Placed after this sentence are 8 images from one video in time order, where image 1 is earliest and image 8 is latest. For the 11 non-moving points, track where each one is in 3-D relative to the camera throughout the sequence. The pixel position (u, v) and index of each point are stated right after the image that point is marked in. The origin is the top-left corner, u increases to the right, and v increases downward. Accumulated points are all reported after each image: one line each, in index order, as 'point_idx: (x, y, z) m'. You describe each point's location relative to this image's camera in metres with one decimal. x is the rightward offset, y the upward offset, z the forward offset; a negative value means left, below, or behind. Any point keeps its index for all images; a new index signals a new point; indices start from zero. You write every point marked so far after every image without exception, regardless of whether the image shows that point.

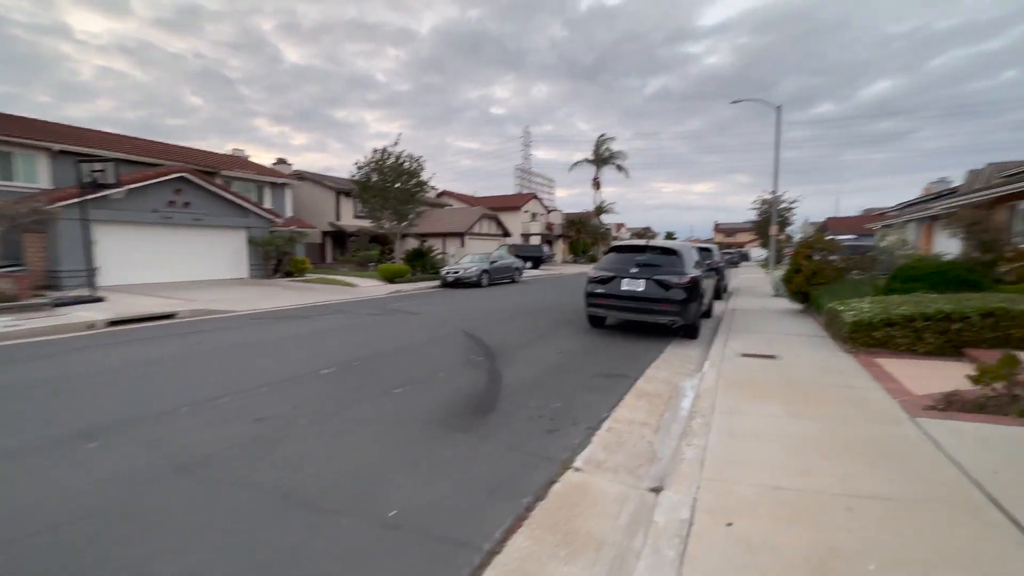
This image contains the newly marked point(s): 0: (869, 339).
0: (+6.0, -0.9, +7.5) m
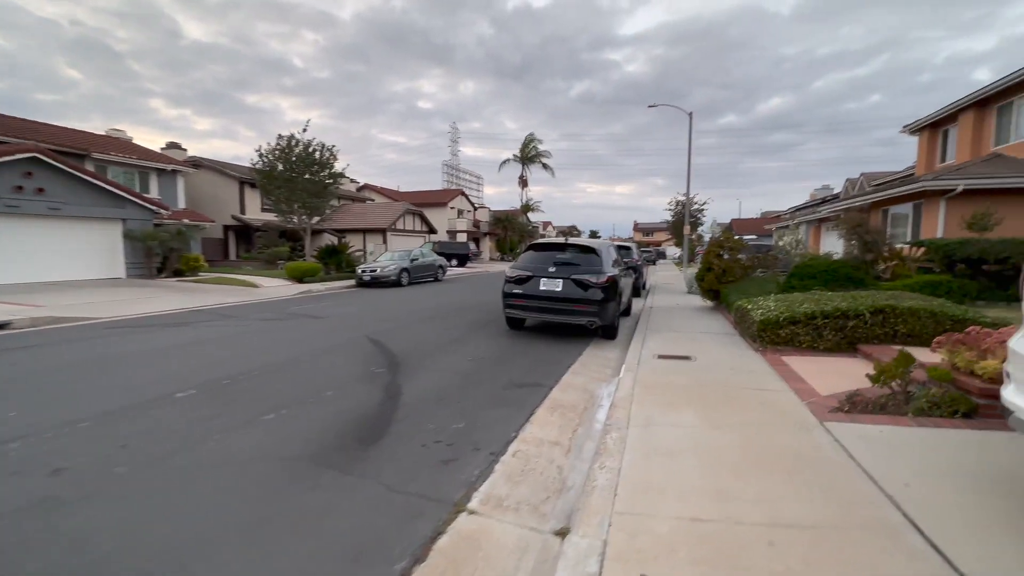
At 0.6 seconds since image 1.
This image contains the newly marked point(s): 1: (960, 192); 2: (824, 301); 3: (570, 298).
0: (+4.5, -0.8, +7.6) m
1: (+14.5, +3.1, +14.5) m
2: (+5.4, -0.2, +7.7) m
3: (+1.2, -0.2, +9.1) m
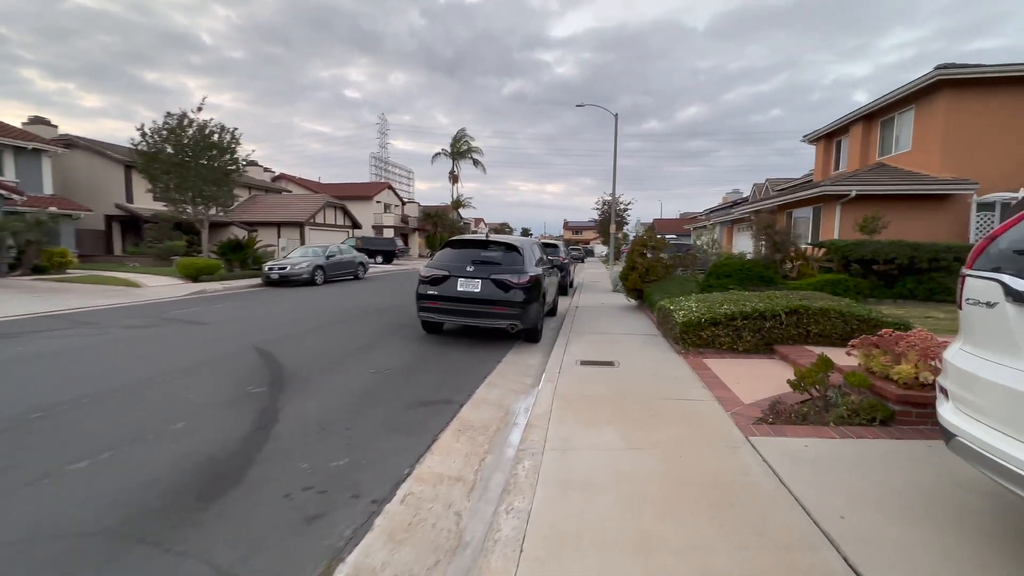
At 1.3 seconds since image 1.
0: (+3.1, -0.8, +7.4) m
1: (+11.9, +3.2, +15.7) m
2: (+3.9, -0.3, +7.6) m
3: (-0.4, -0.2, +8.3) m
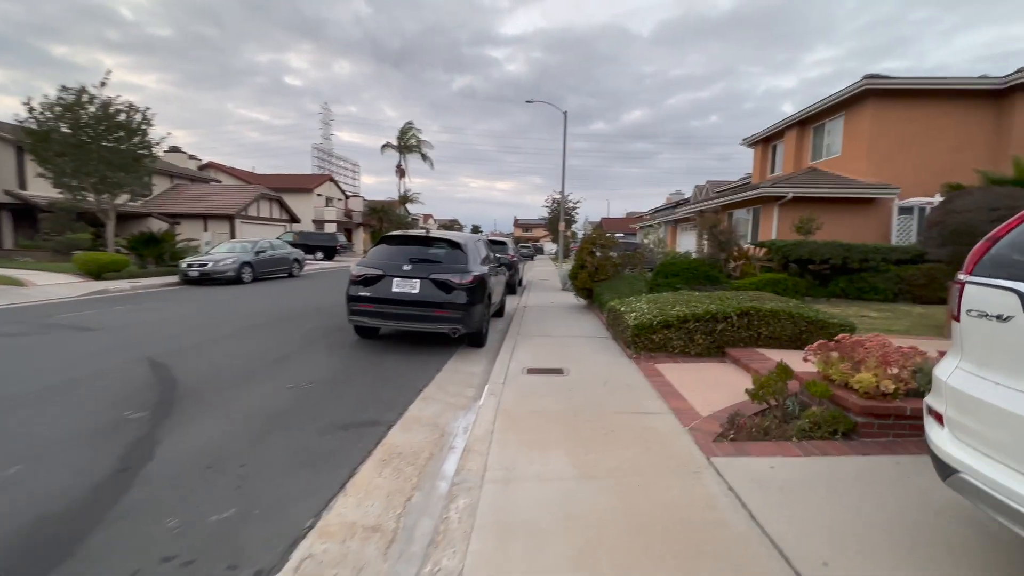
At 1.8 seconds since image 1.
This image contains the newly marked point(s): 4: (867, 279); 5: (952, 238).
0: (+2.2, -0.9, +7.1) m
1: (+10.1, +3.2, +16.2) m
2: (+3.0, -0.3, +7.4) m
3: (-1.4, -0.2, +7.6) m
4: (+10.2, +0.2, +12.9) m
5: (+11.5, +1.3, +11.7) m
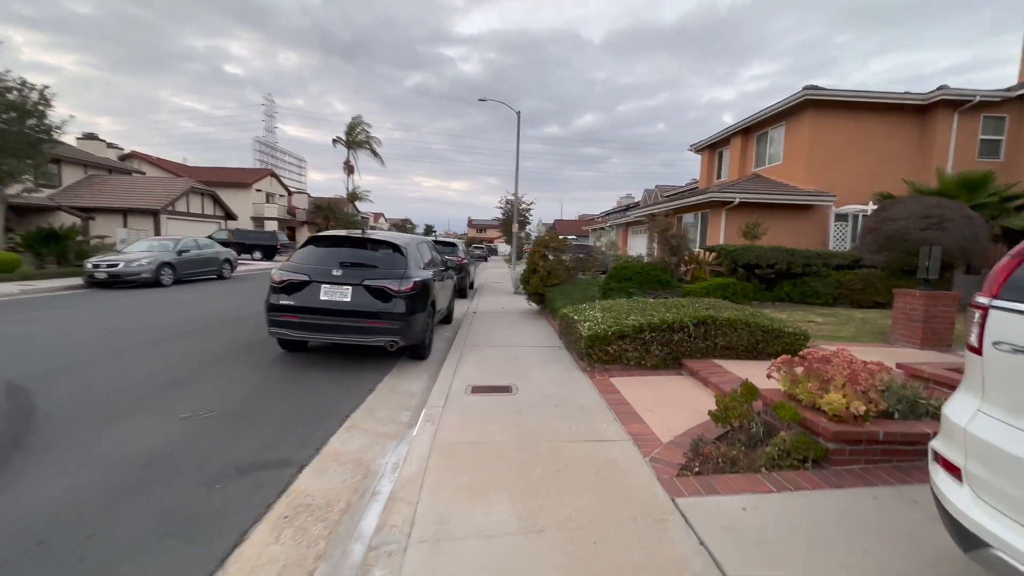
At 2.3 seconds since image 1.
0: (+1.4, -1.0, +6.6) m
1: (+8.3, +3.1, +16.5) m
2: (+2.1, -0.4, +7.0) m
3: (-2.3, -0.4, +6.7) m
4: (+8.8, +0.1, +13.2) m
5: (+10.2, +1.2, +12.2) m
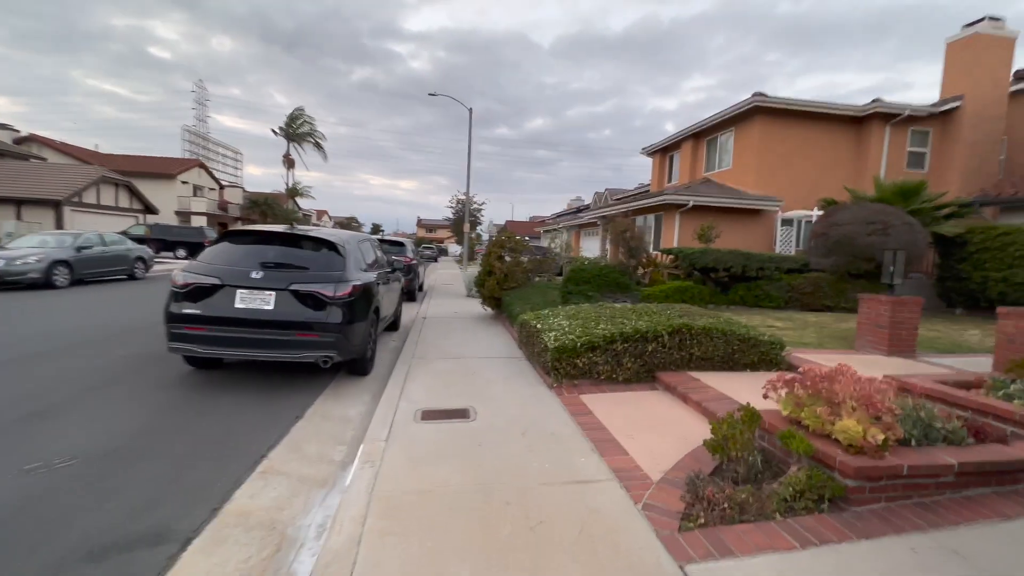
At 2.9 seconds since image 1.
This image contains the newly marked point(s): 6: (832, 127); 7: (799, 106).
0: (+0.8, -1.1, +5.9) m
1: (+6.6, +3.0, +16.5) m
2: (+1.5, -0.5, +6.4) m
3: (-2.8, -0.4, +5.6) m
4: (+7.4, 0.0, +13.3) m
5: (+9.0, +1.1, +12.4) m
6: (+12.9, +6.5, +18.0) m
7: (+11.0, +7.0, +17.2) m
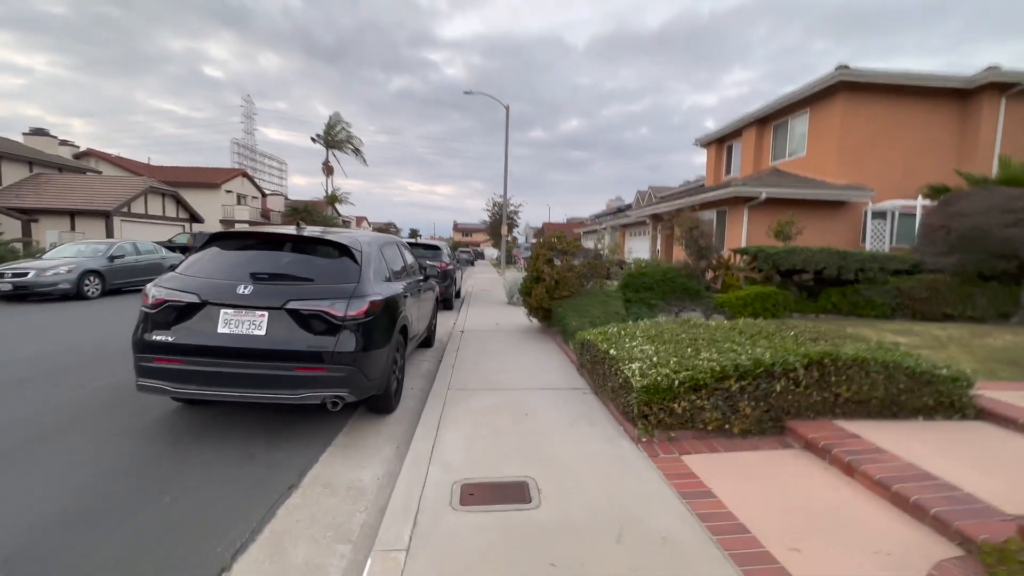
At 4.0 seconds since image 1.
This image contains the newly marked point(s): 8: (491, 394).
0: (+1.5, -1.2, +4.2) m
1: (+8.0, +2.8, +14.4) m
2: (+2.2, -0.6, +4.6) m
3: (-2.2, -0.6, +4.3) m
4: (+8.7, -0.1, +11.1) m
5: (+10.1, +0.9, +10.1) m
6: (+14.4, +6.4, +15.4) m
7: (+12.5, +6.9, +14.8) m
8: (-0.3, -1.4, +5.8) m
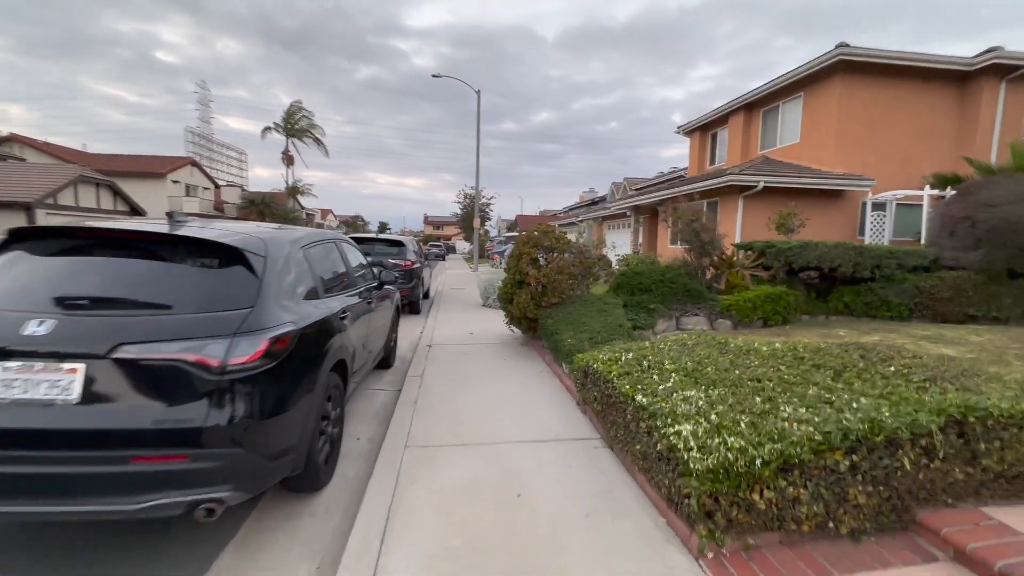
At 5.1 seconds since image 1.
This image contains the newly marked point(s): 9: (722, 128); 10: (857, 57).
0: (+1.4, -1.4, +2.7) m
1: (+7.3, +2.9, +13.2) m
2: (+2.1, -0.7, +3.2) m
3: (-2.2, -0.8, +2.5) m
4: (+8.2, -0.1, +10.0) m
5: (+9.6, +1.0, +9.1) m
6: (+13.5, +6.5, +14.5) m
7: (+11.7, +7.0, +13.8) m
8: (-0.4, -1.5, +4.1) m
9: (+9.4, +7.2, +20.1) m
10: (+10.6, +7.0, +13.7) m
